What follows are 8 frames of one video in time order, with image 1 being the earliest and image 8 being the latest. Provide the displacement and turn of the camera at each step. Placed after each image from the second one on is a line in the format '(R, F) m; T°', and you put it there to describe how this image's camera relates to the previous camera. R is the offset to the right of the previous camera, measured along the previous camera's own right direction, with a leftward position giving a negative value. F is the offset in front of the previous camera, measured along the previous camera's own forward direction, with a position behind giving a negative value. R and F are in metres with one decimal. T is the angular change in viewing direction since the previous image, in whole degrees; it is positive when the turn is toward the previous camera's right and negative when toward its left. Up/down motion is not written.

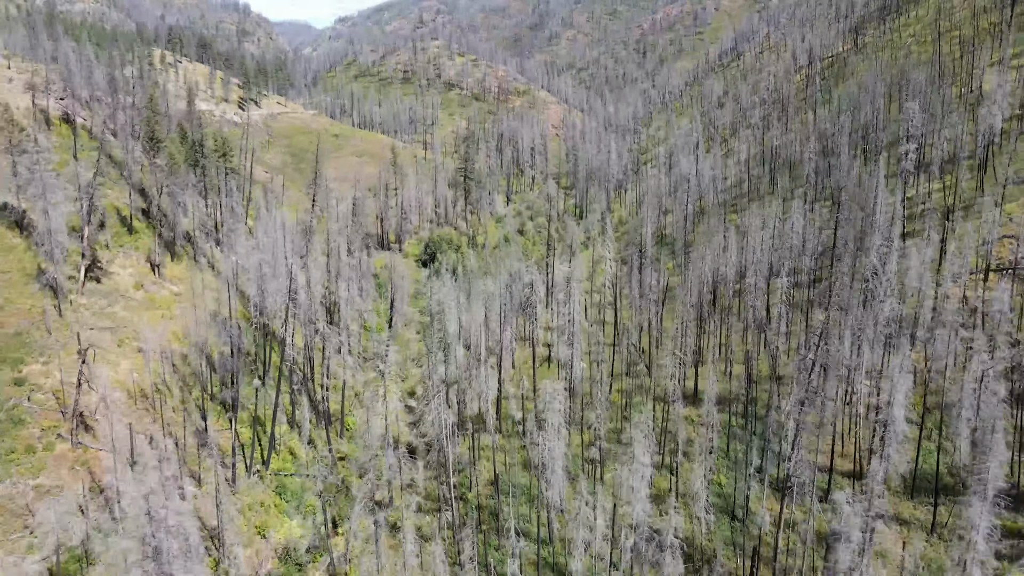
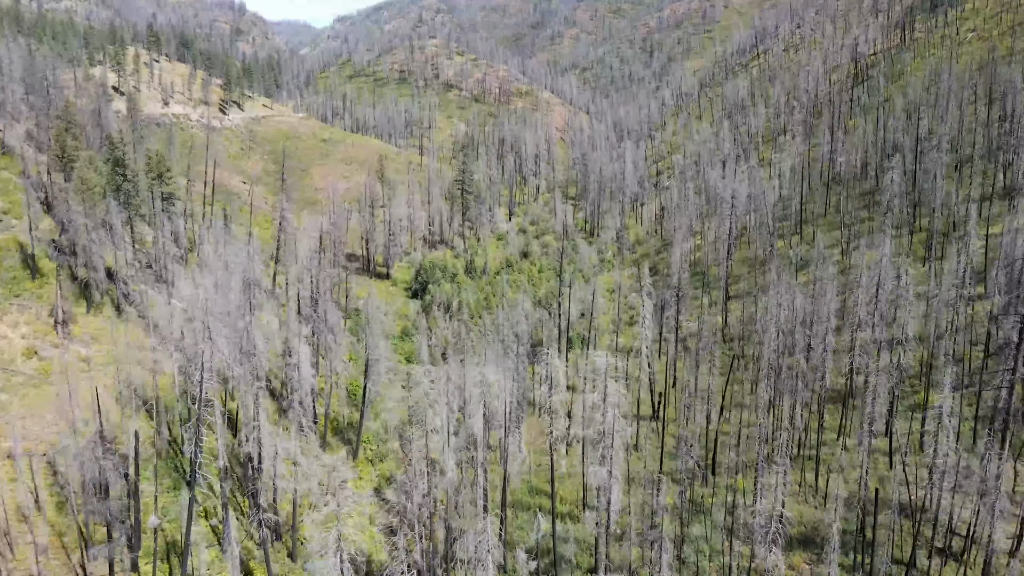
(-0.4, +13.2) m; 0°
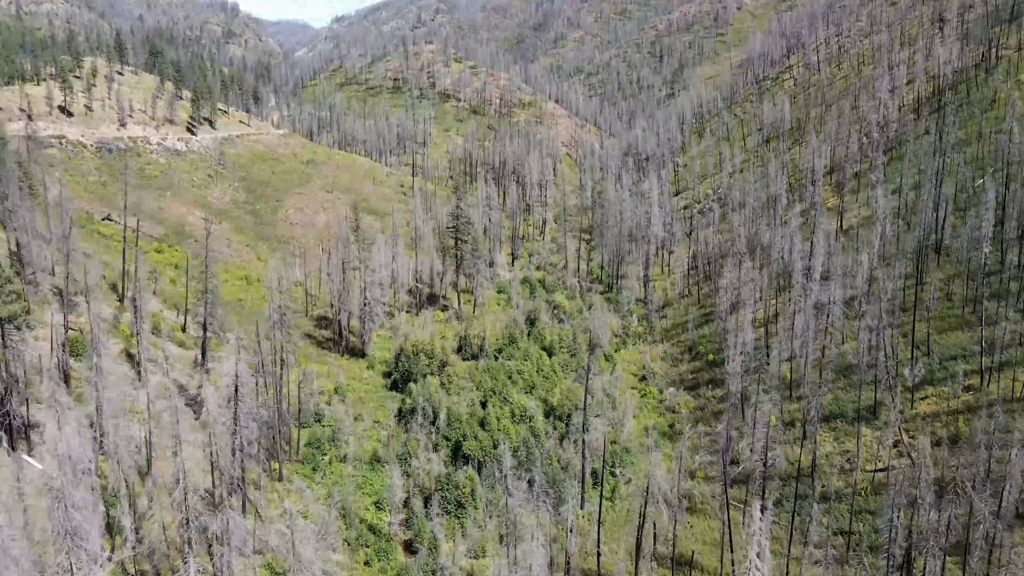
(-0.3, +17.7) m; 0°
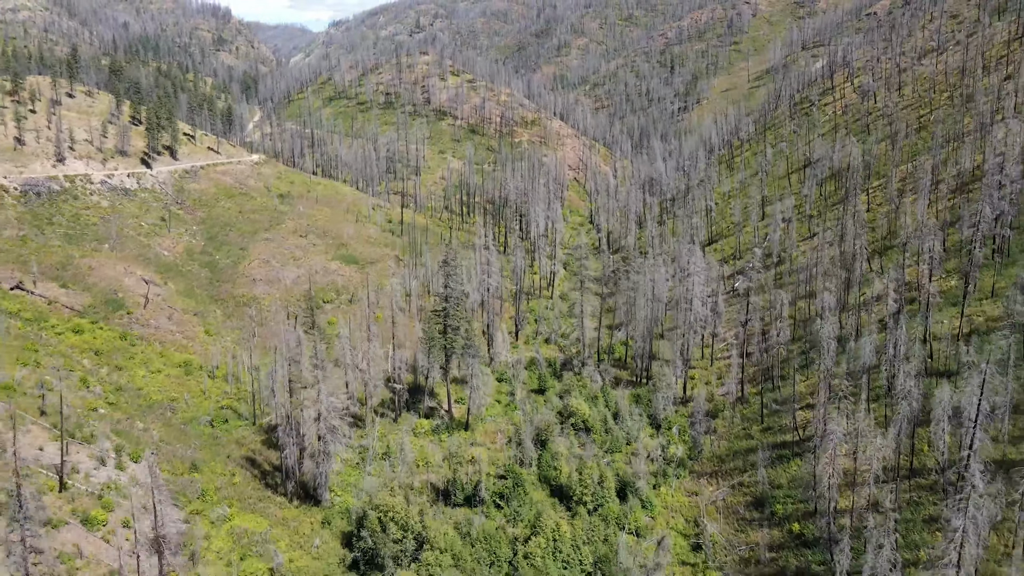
(-0.3, +19.0) m; 0°
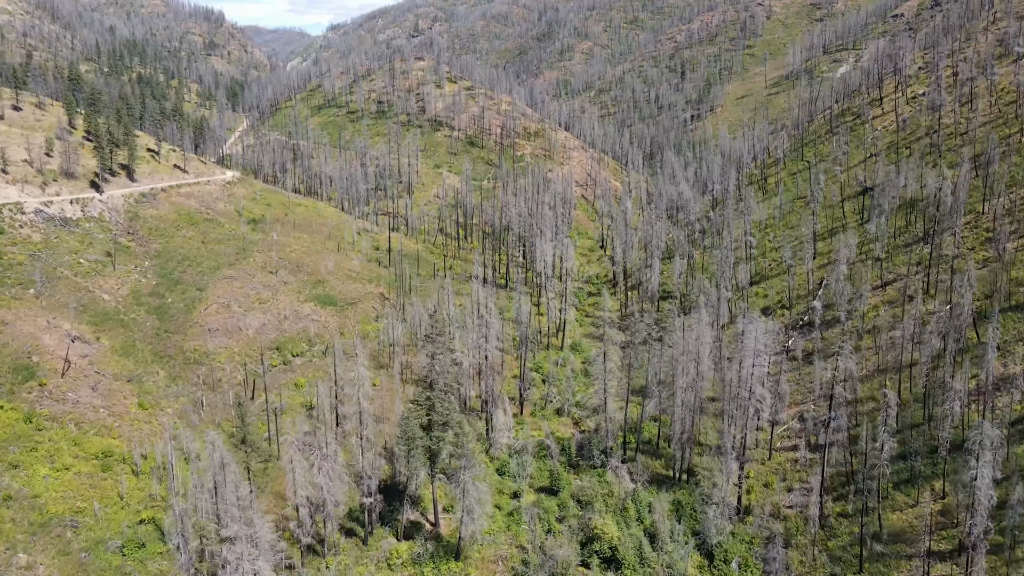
(-0.3, +16.2) m; 0°
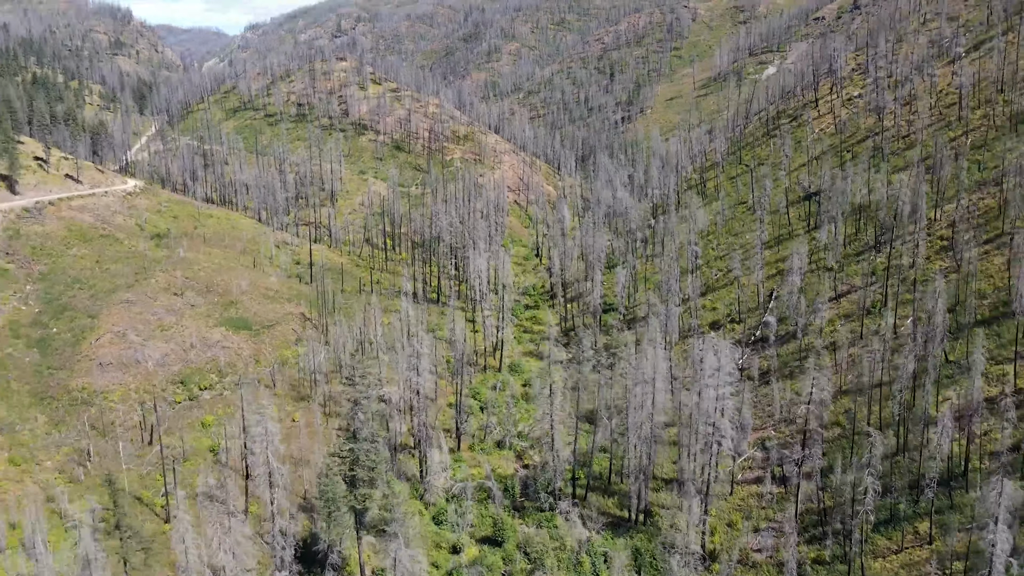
(0.0, +6.7) m; +5°
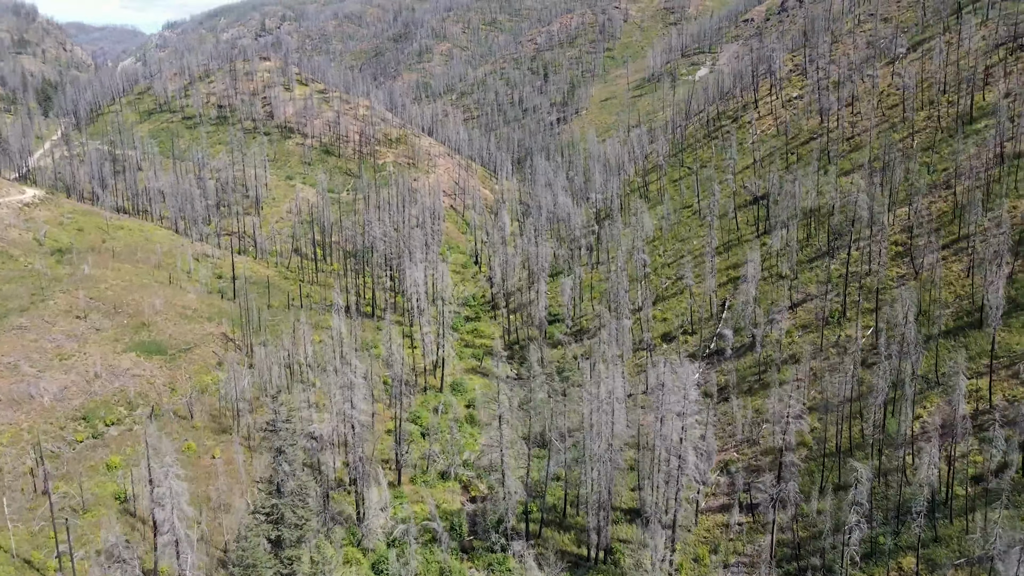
(-0.4, +5.0) m; +5°
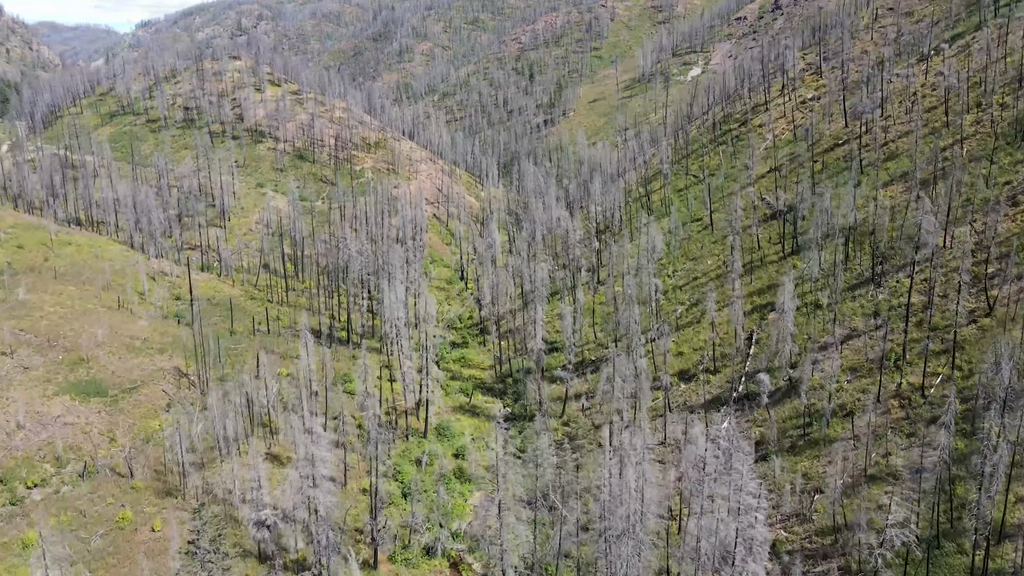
(-1.0, +10.0) m; +1°
